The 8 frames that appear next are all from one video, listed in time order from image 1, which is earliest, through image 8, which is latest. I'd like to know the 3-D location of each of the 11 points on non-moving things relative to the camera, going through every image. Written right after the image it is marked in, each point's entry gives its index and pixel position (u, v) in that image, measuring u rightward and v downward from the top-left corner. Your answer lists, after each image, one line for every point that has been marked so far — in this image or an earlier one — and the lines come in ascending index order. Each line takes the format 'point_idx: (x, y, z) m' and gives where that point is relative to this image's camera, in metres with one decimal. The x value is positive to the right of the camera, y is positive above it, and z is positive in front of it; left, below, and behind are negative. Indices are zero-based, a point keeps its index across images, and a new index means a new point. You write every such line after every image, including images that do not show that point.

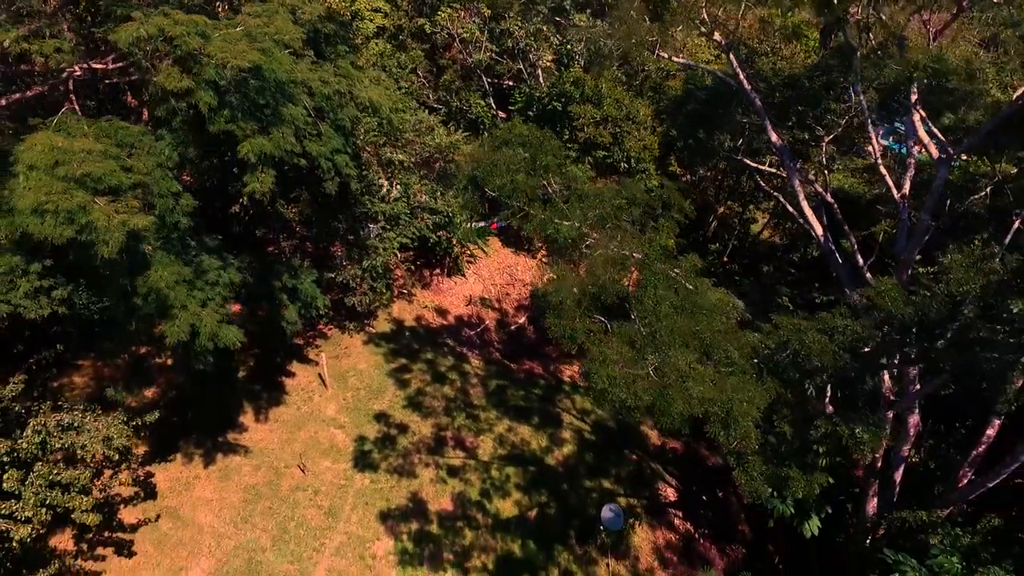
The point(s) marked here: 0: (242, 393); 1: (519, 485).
0: (-4.9, -2.0, +10.1) m
1: (+0.1, -3.6, +10.1) m
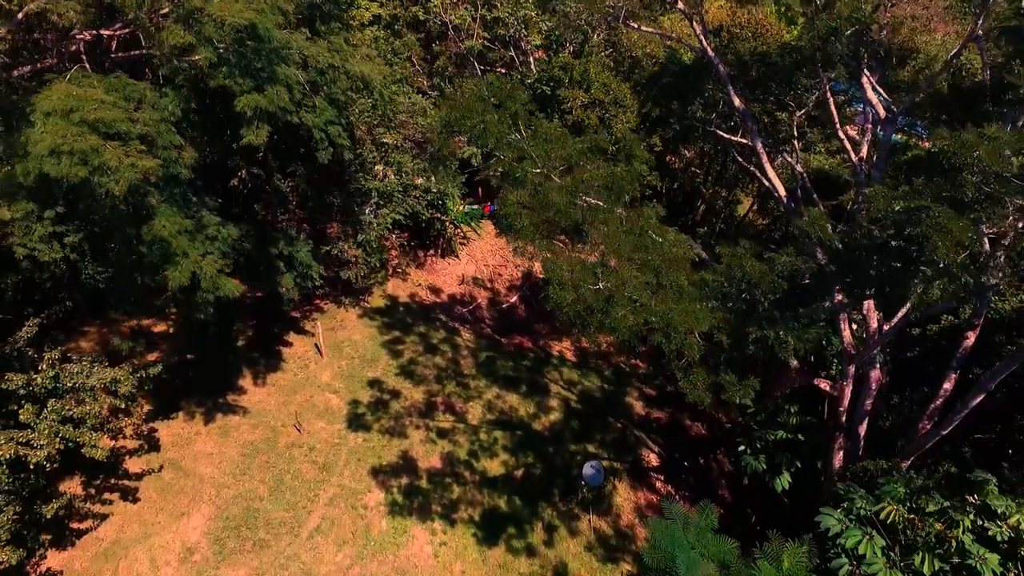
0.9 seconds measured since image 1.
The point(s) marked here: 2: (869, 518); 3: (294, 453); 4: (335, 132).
0: (-5.2, -1.4, +10.6) m
1: (-0.1, -3.0, +10.6) m
2: (+3.8, -2.4, +5.8) m
3: (-3.7, -2.8, +9.3) m
4: (-2.9, +2.6, +9.1) m
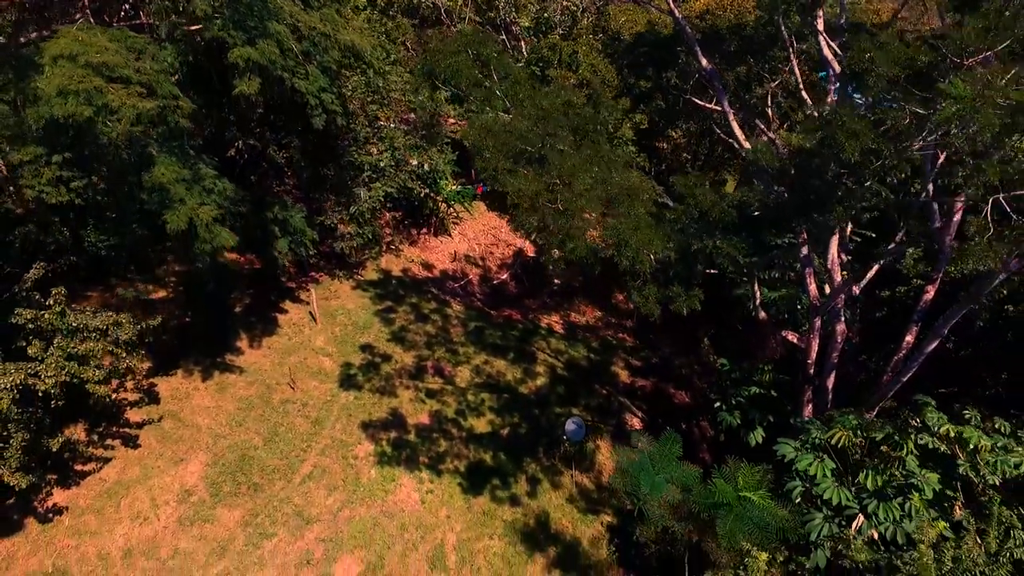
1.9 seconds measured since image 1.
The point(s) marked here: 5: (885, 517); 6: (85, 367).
0: (-5.4, -0.7, +11.0) m
1: (-0.4, -2.4, +11.0) m
2: (+3.5, -1.8, +6.2) m
3: (-4.0, -2.1, +9.7) m
4: (-3.2, +3.3, +9.5) m
5: (+3.7, -2.3, +5.4) m
6: (-5.3, -1.0, +6.8) m
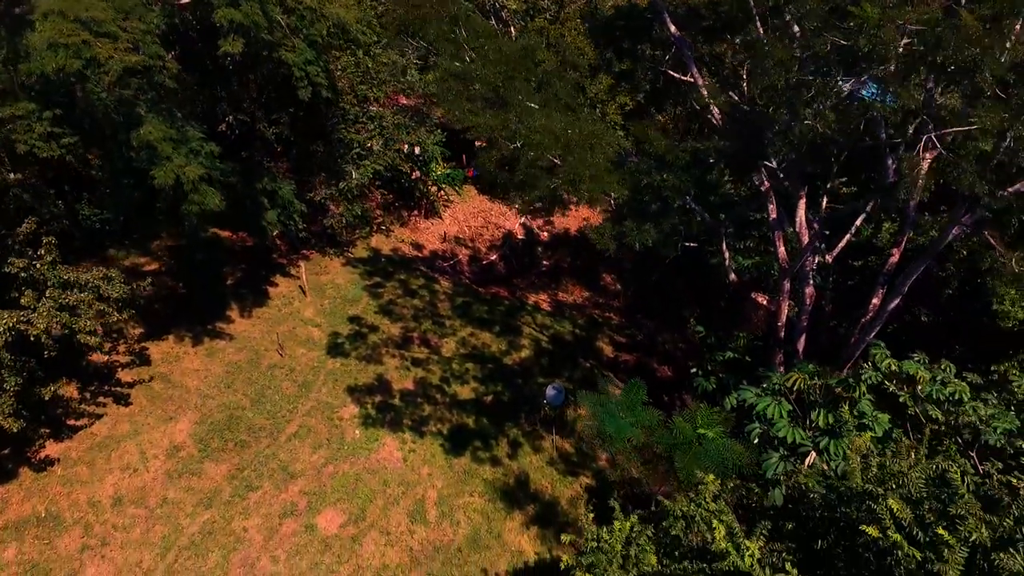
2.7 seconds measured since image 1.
0: (-5.8, -0.1, +11.3) m
1: (-0.7, -1.8, +11.3) m
2: (+3.2, -1.2, +6.5) m
3: (-4.3, -1.5, +10.0) m
4: (-3.5, +3.9, +9.8) m
5: (+3.4, -1.7, +5.7) m
6: (-5.6, -0.4, +7.1) m
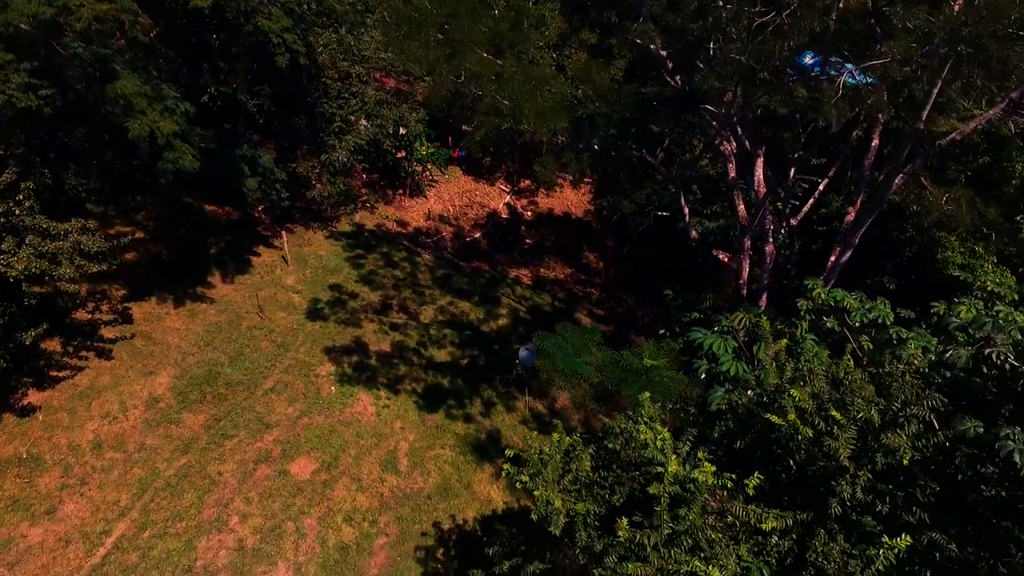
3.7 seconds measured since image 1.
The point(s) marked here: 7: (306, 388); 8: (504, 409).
0: (-6.3, +0.6, +11.6) m
1: (-1.2, -1.1, +11.6) m
2: (+2.7, -0.5, +6.8) m
3: (-4.8, -0.8, +10.3) m
4: (-4.0, +4.5, +10.1) m
5: (+2.8, -1.0, +6.0) m
6: (-6.1, +0.3, +7.4) m
7: (-3.6, -1.7, +9.5) m
8: (-0.2, -2.3, +10.4) m
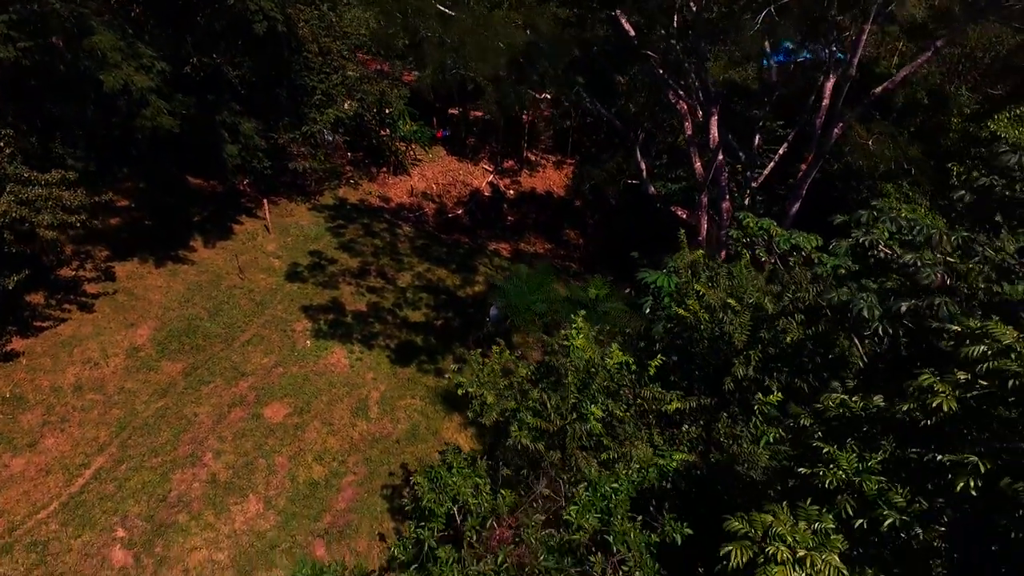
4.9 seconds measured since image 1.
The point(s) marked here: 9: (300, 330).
0: (-6.9, +1.3, +11.9) m
1: (-1.8, -0.3, +12.0) m
2: (+2.1, +0.3, +7.2) m
3: (-5.4, -0.1, +10.7) m
4: (-4.6, +5.3, +10.4) m
5: (+2.3, -0.2, +6.4) m
6: (-6.7, +1.0, +7.8) m
7: (-4.1, -1.0, +9.9) m
8: (-0.7, -1.5, +10.8) m
9: (-3.9, -0.8, +10.2) m
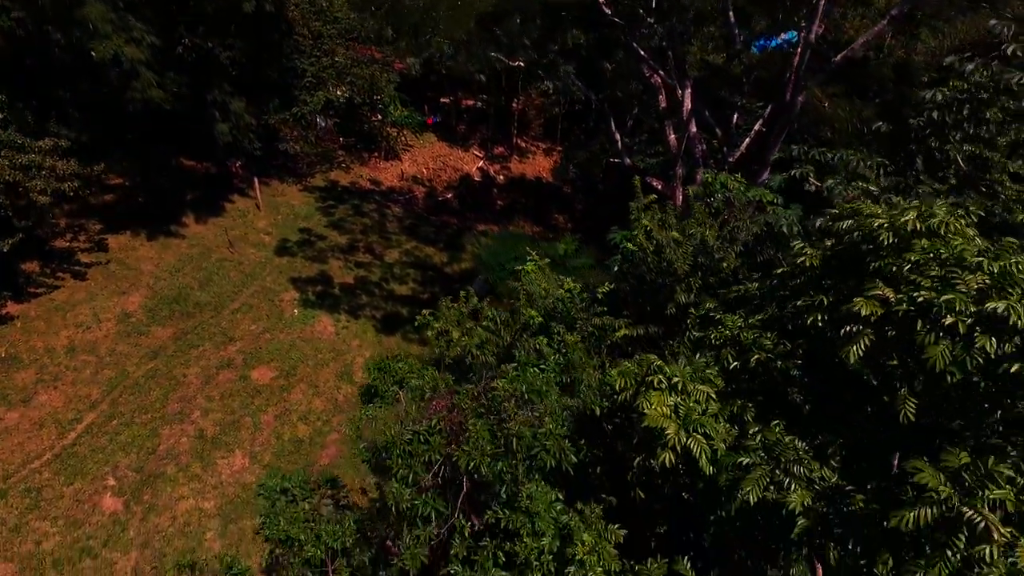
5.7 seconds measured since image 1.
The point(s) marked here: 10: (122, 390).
0: (-7.2, +1.9, +12.2) m
1: (-2.2, +0.2, +12.3) m
2: (+1.8, +0.8, +7.5) m
3: (-5.7, +0.5, +11.0) m
4: (-5.0, +5.9, +10.7) m
5: (+1.9, +0.3, +6.7) m
6: (-7.1, +1.6, +8.1) m
7: (-4.5, -0.4, +10.2) m
8: (-1.1, -1.0, +11.1) m
9: (-4.3, -0.3, +10.5) m
10: (-5.9, -1.5, +8.3) m
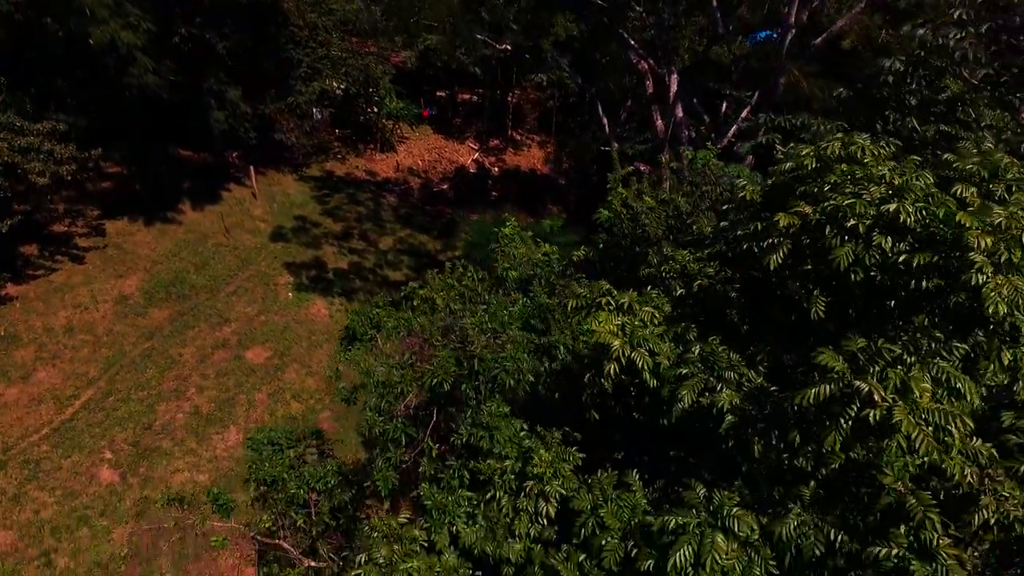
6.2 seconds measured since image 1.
0: (-7.4, +2.2, +12.4) m
1: (-2.3, +0.5, +12.4) m
2: (+1.6, +1.1, +7.6) m
3: (-5.9, +0.8, +11.1) m
4: (-5.2, +6.2, +10.9) m
5: (+1.8, +0.6, +6.9) m
6: (-7.2, +1.9, +8.2) m
7: (-4.7, -0.1, +10.4) m
8: (-1.3, -0.6, +11.3) m
9: (-4.4, 0.0, +10.7) m
10: (-6.1, -1.2, +8.5) m
